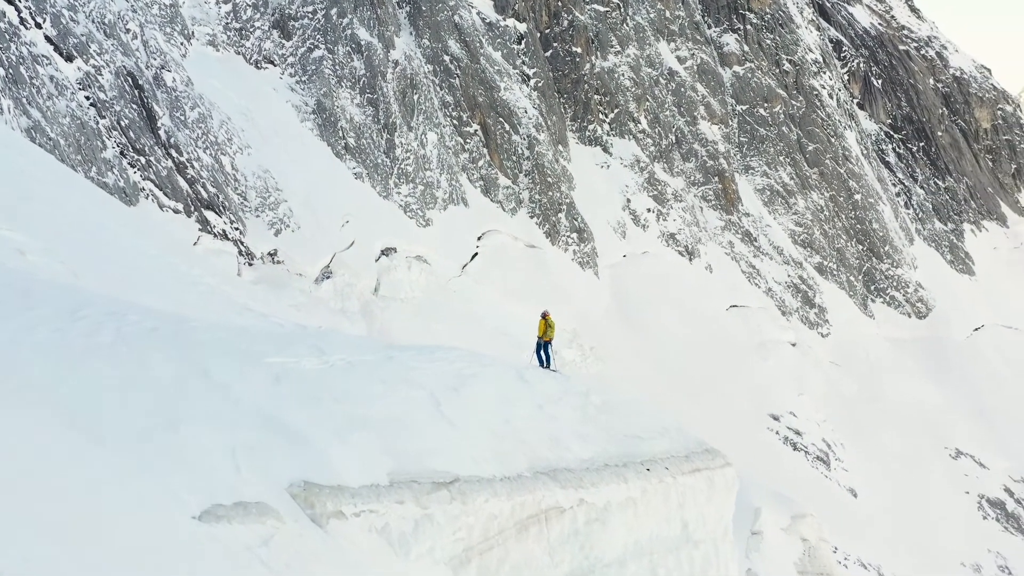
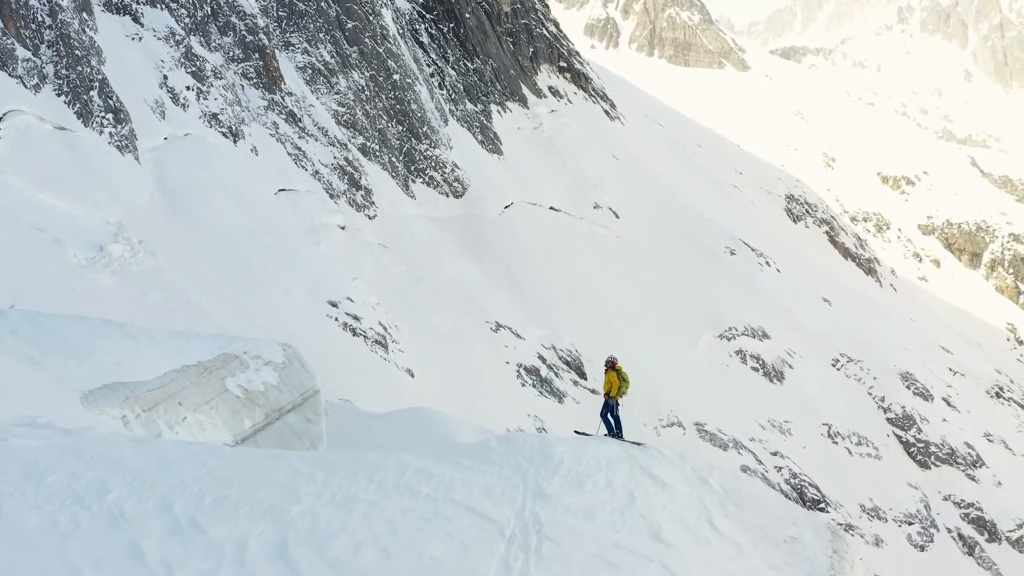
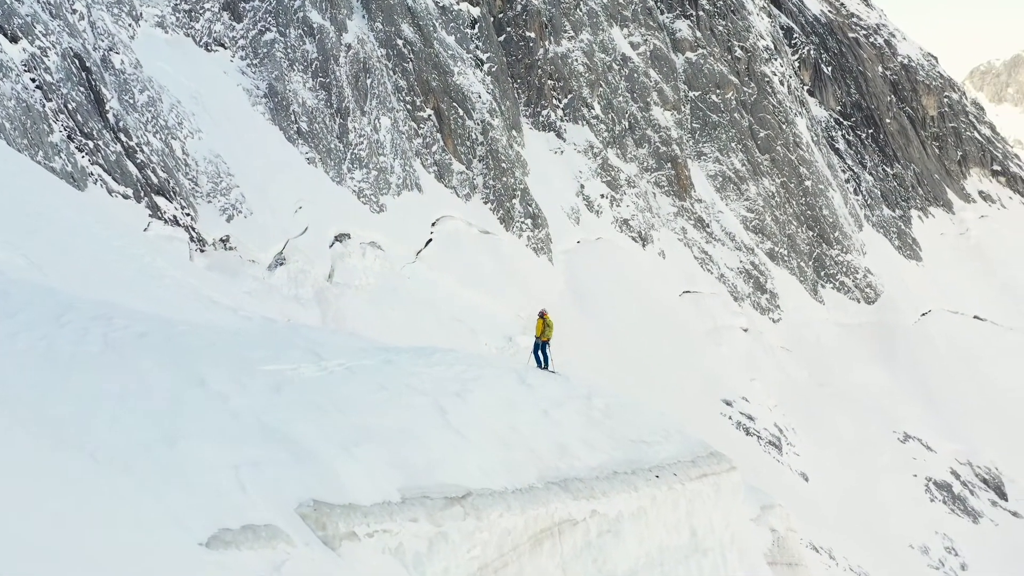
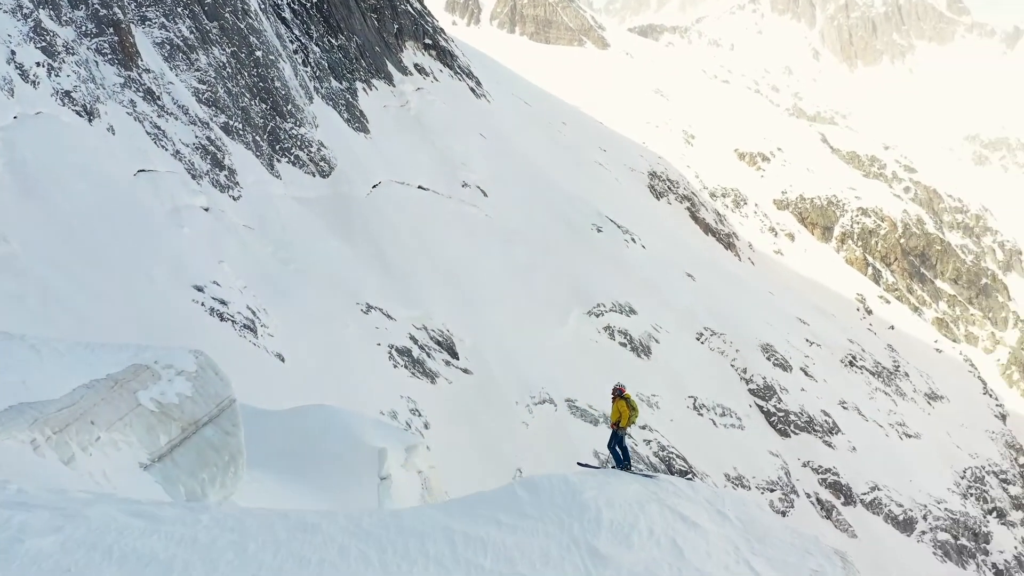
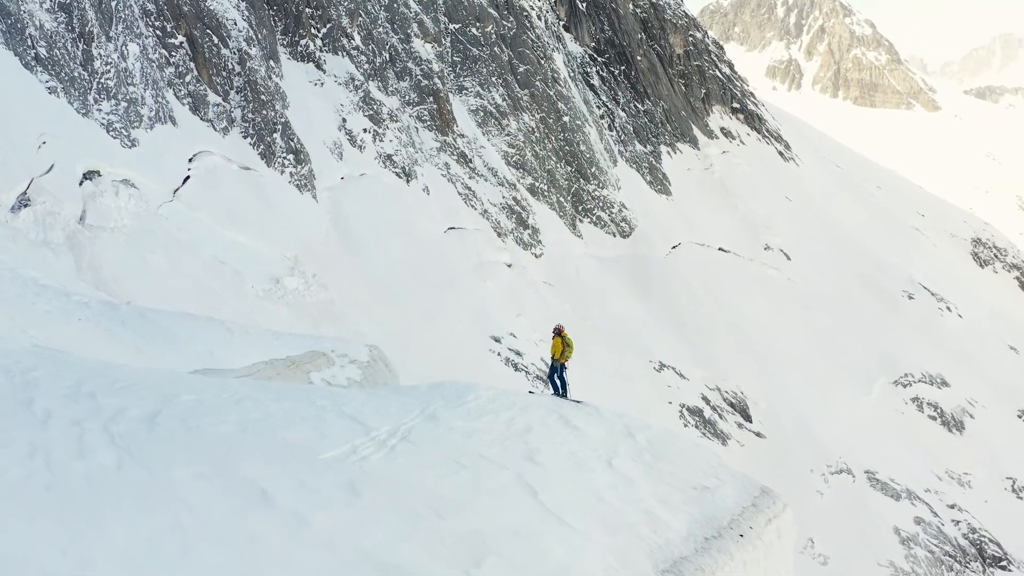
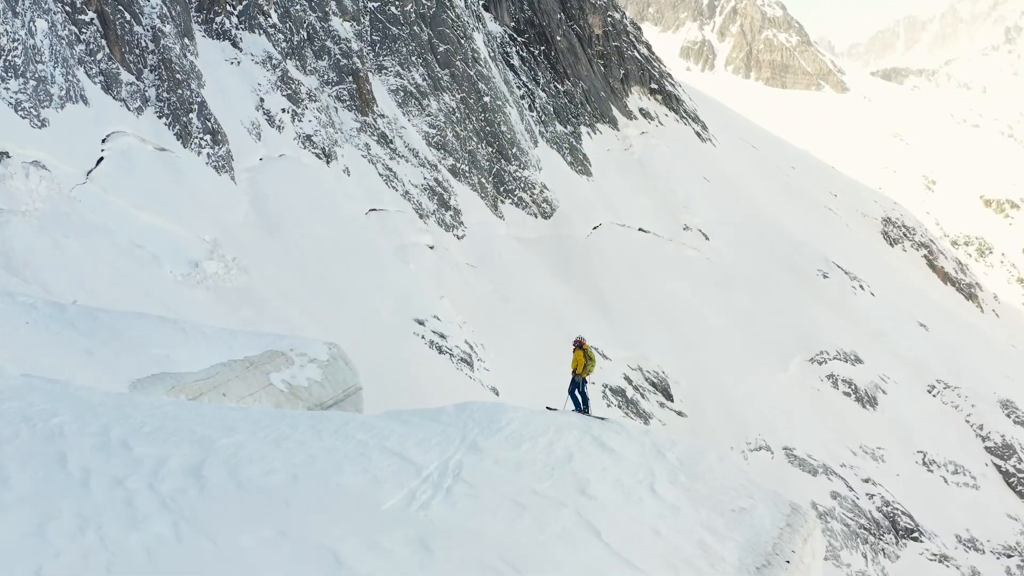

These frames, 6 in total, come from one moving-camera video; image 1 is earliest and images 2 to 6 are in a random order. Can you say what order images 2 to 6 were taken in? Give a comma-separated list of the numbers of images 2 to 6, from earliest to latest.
3, 5, 6, 2, 4
